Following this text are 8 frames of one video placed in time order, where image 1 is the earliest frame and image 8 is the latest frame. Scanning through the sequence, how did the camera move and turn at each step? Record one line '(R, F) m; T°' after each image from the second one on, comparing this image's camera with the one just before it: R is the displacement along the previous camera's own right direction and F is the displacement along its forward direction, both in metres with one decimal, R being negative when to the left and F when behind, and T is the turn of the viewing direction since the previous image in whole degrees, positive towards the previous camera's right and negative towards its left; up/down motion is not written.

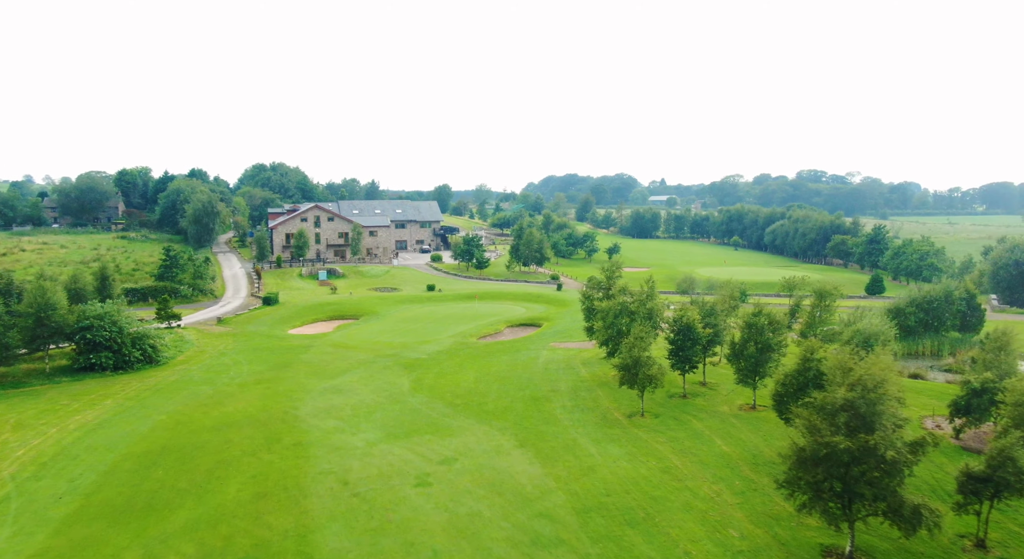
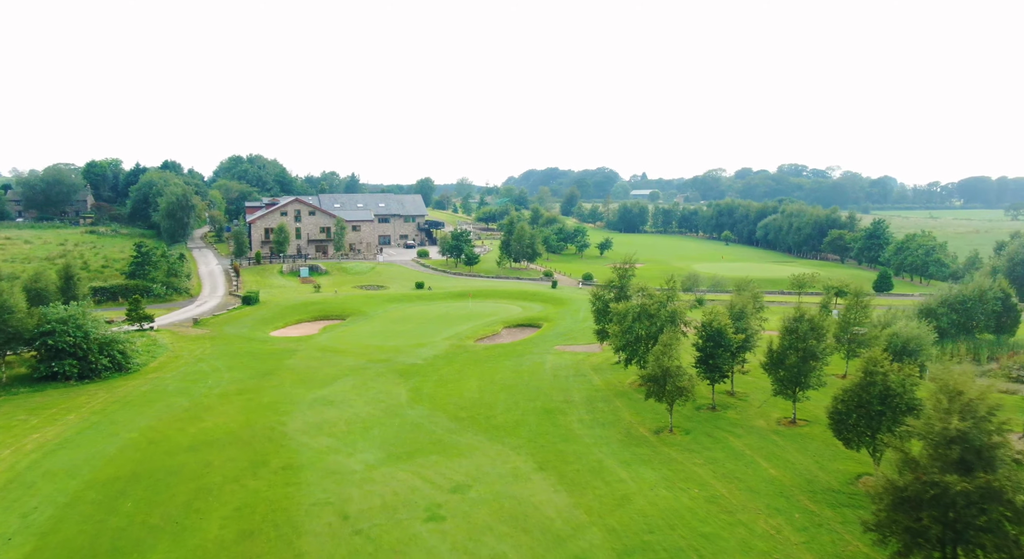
(-1.6, +3.5) m; +2°
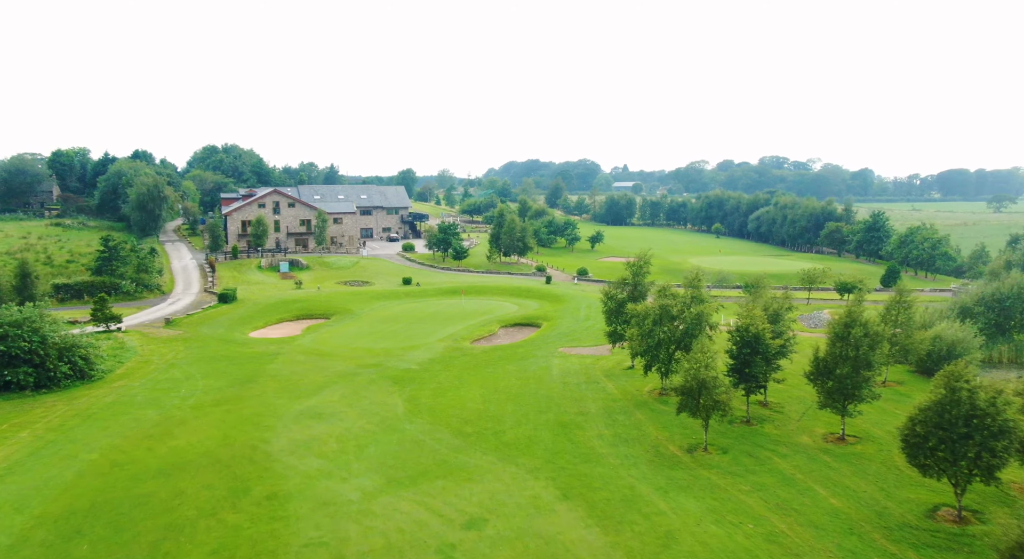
(-1.5, +3.6) m; +2°
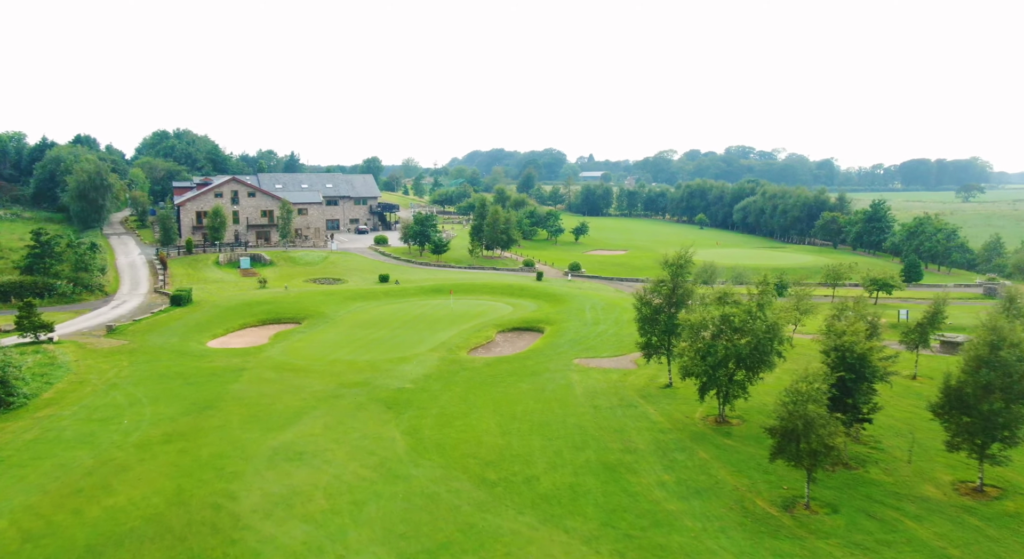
(-2.6, +6.5) m; +3°
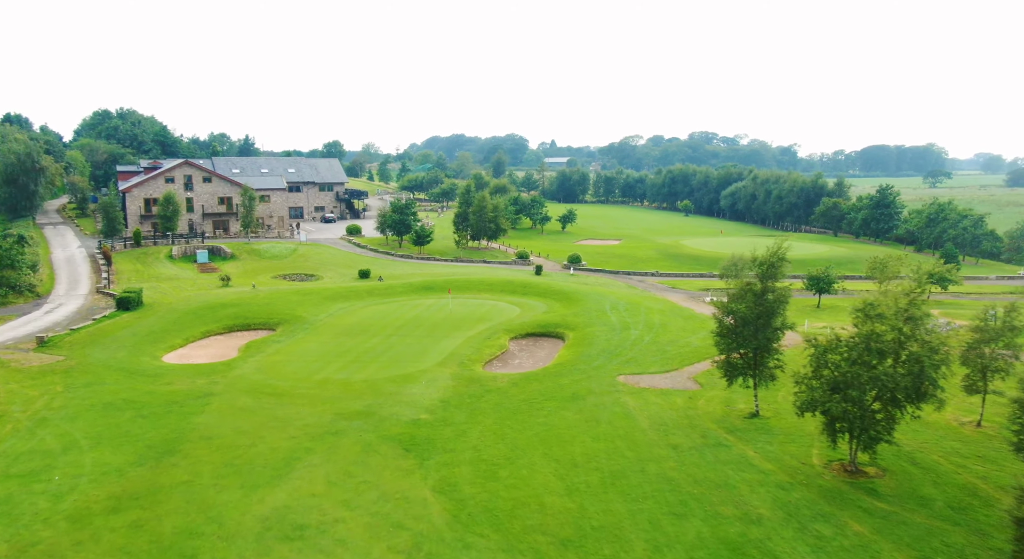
(-3.6, +7.2) m; +4°
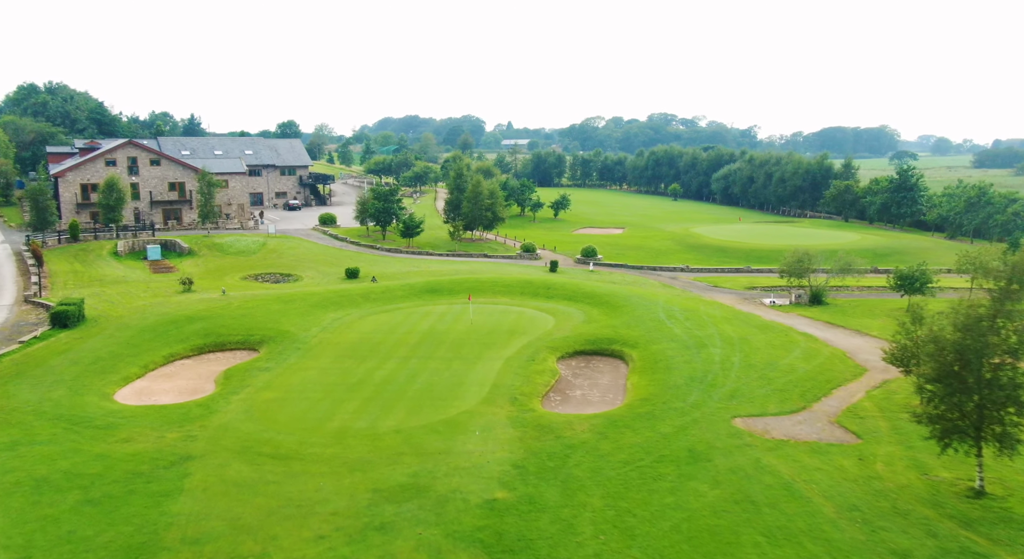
(-5.0, +8.6) m; +4°
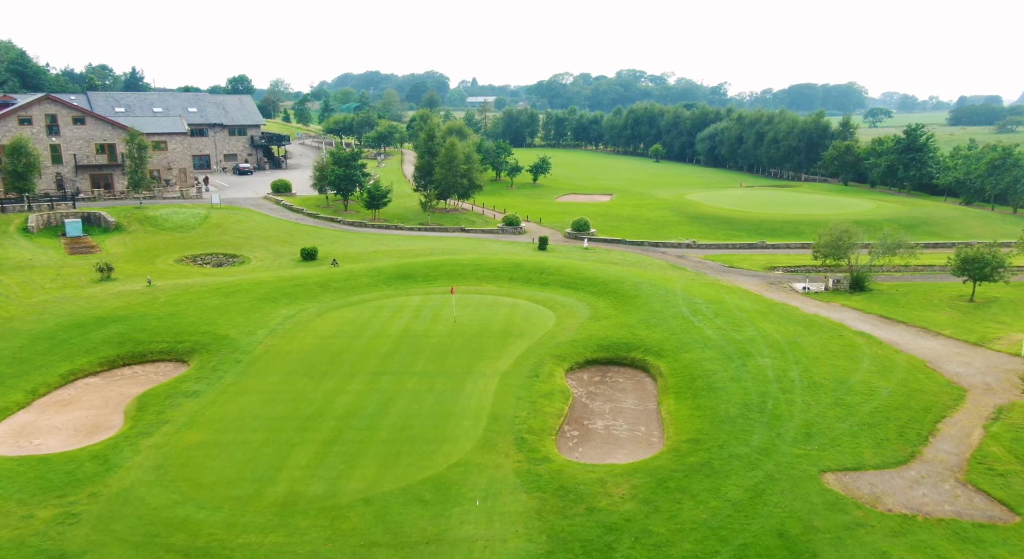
(-1.3, +7.6) m; +3°
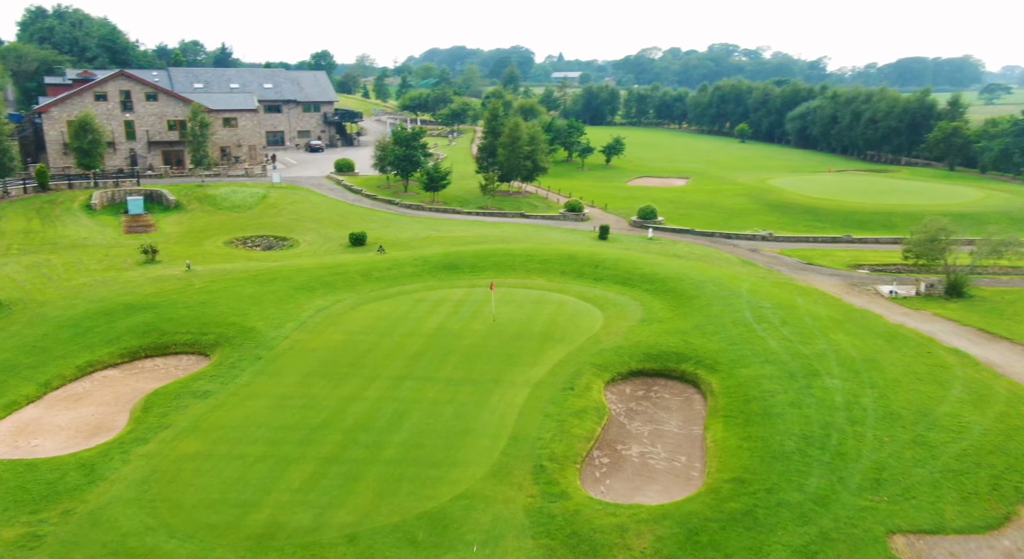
(+1.7, +2.7) m; -7°
